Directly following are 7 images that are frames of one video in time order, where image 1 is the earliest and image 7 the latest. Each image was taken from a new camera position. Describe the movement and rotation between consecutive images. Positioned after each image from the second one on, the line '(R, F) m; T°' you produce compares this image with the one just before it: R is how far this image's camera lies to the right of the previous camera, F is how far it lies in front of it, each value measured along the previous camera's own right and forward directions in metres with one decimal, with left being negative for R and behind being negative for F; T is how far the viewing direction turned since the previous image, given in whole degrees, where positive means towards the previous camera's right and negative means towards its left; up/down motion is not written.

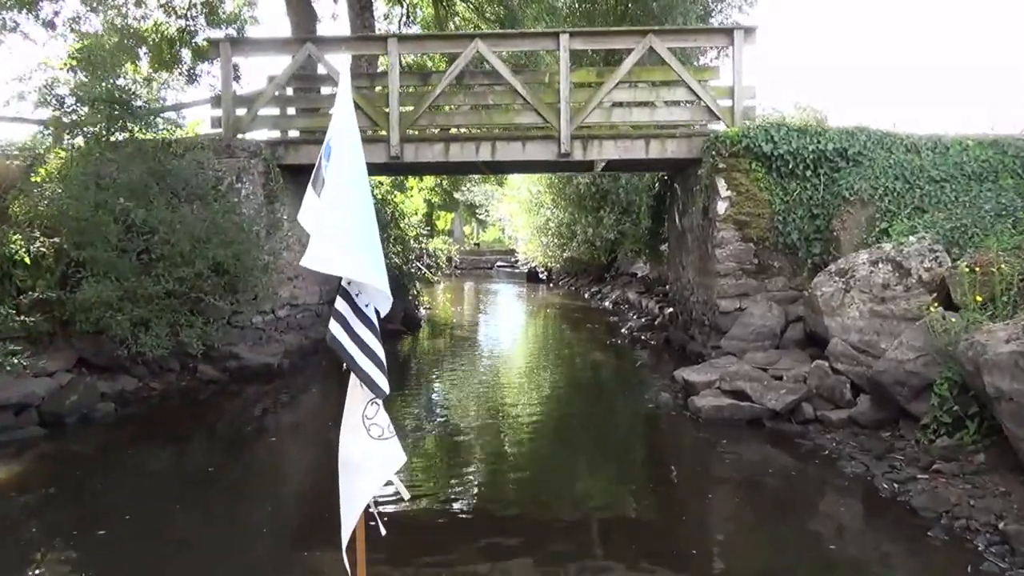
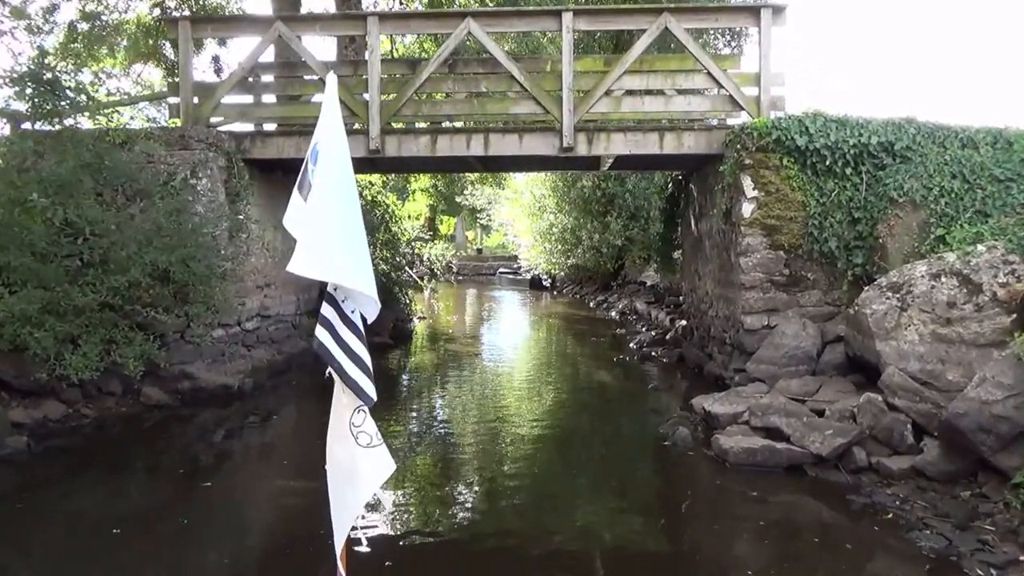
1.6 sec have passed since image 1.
(+0.1, +1.2) m; 0°
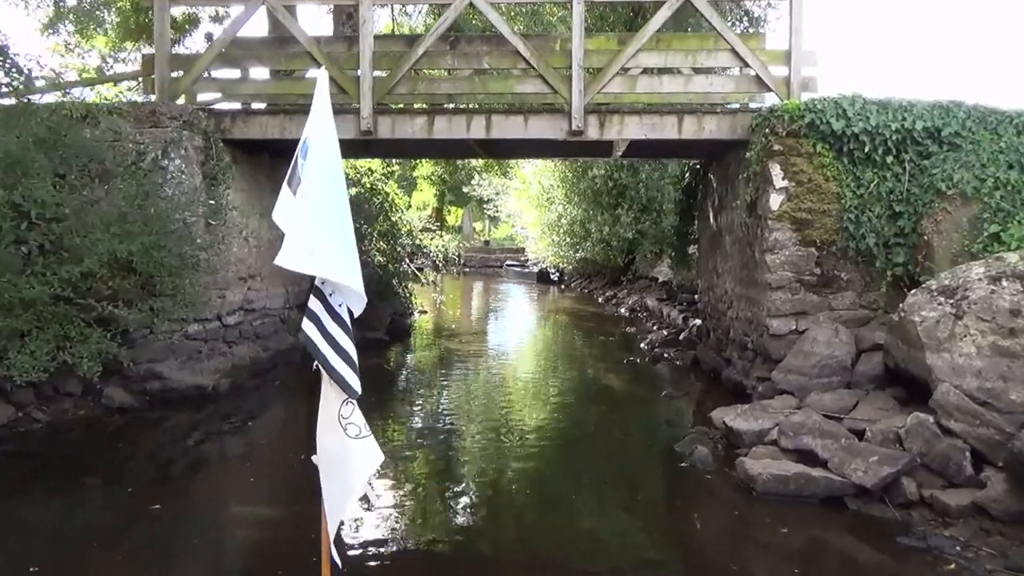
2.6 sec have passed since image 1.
(+0.1, +0.8) m; -1°
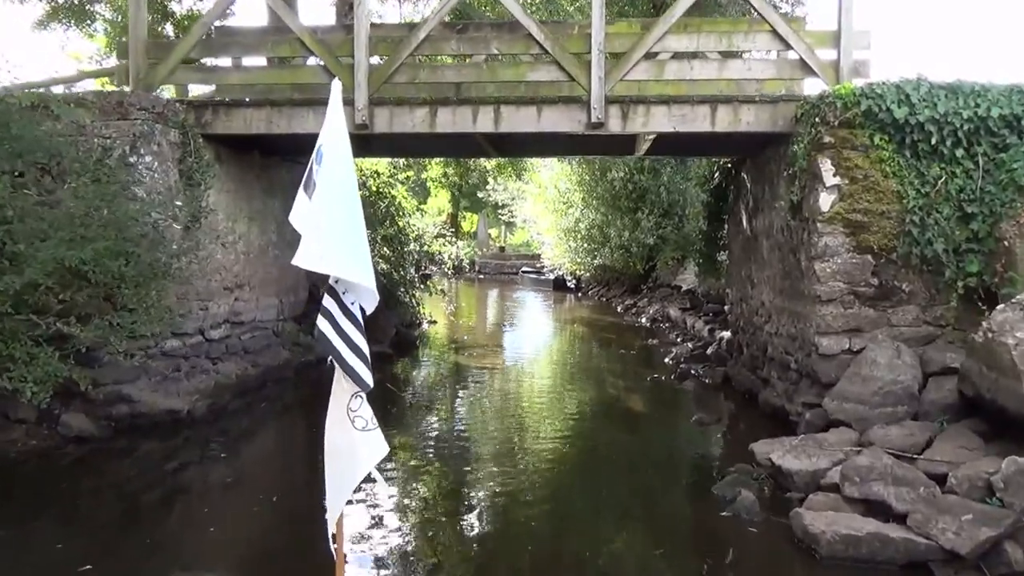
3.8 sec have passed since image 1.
(+0.1, +0.9) m; -1°
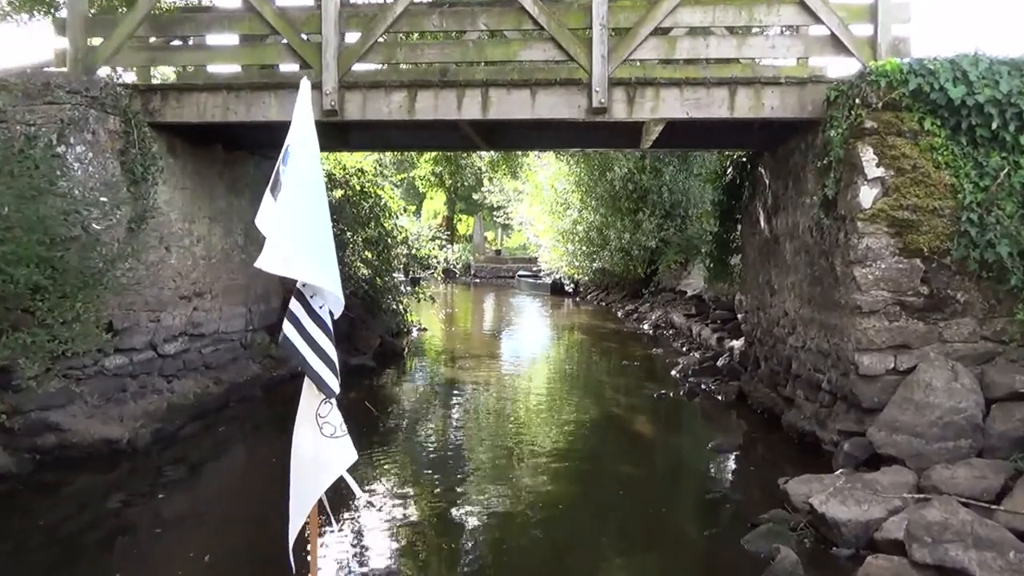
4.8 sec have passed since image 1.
(+0.1, +0.9) m; 0°
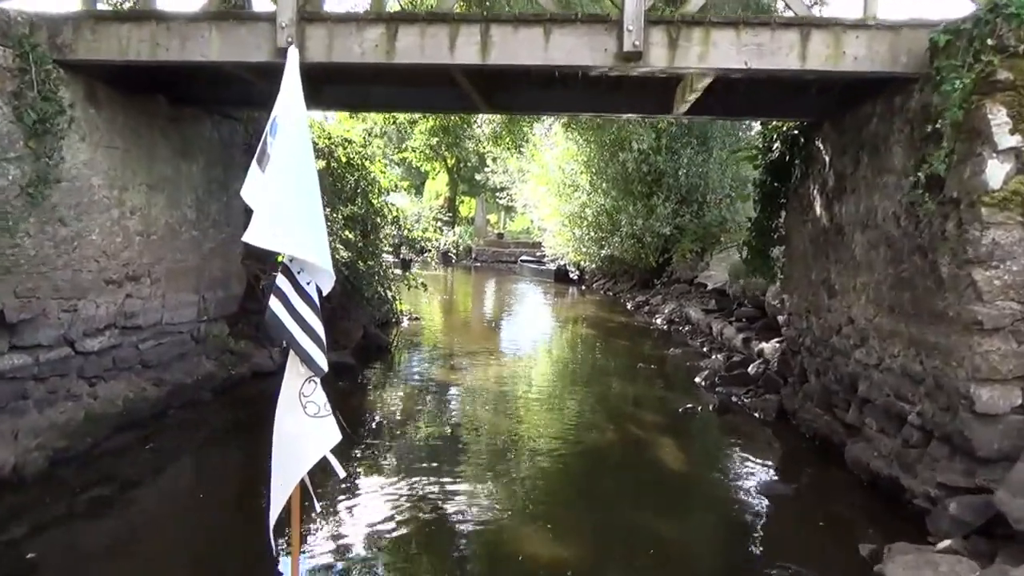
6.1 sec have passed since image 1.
(0.0, +1.4) m; 0°
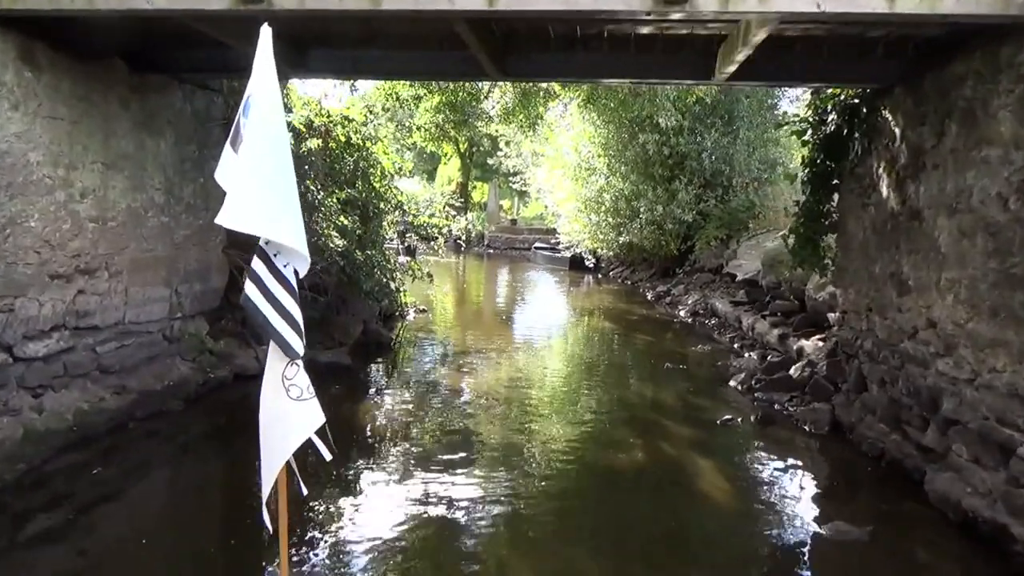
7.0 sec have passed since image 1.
(0.0, +0.9) m; -1°
